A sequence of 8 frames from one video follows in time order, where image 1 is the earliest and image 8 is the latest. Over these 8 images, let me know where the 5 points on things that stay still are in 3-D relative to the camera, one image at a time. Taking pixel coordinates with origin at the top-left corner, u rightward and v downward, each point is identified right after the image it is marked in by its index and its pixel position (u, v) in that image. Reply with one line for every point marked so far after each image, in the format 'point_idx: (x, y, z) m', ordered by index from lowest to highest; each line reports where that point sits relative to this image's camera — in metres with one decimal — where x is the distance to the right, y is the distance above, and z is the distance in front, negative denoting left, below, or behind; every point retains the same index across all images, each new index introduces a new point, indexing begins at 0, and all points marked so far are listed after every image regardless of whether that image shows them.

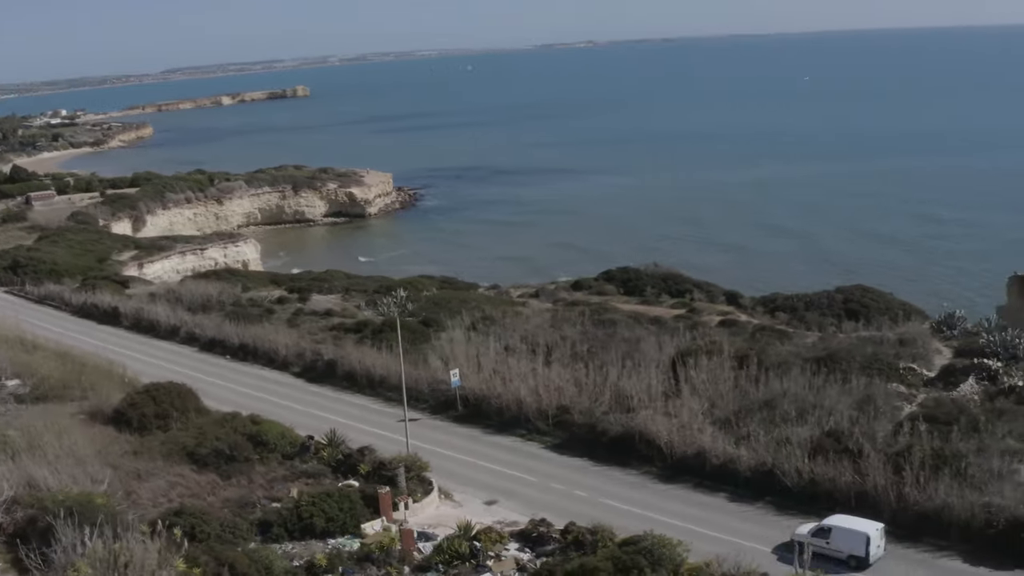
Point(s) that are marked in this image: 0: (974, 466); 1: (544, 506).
0: (+6.8, -2.7, +18.1) m
1: (+0.5, -3.6, +19.9) m
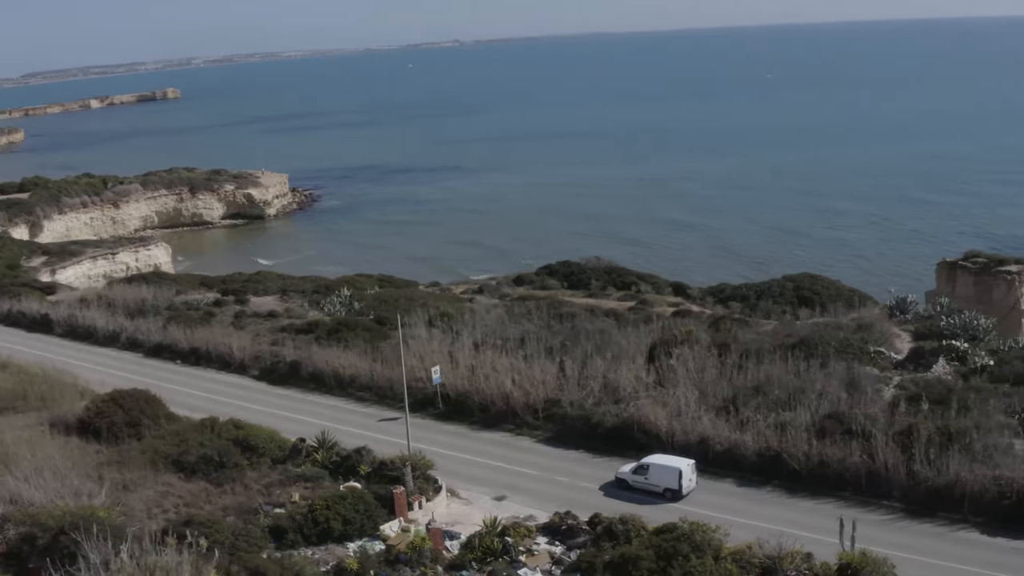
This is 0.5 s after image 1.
0: (+7.1, -2.4, +18.7) m
1: (+0.7, -3.5, +19.8) m
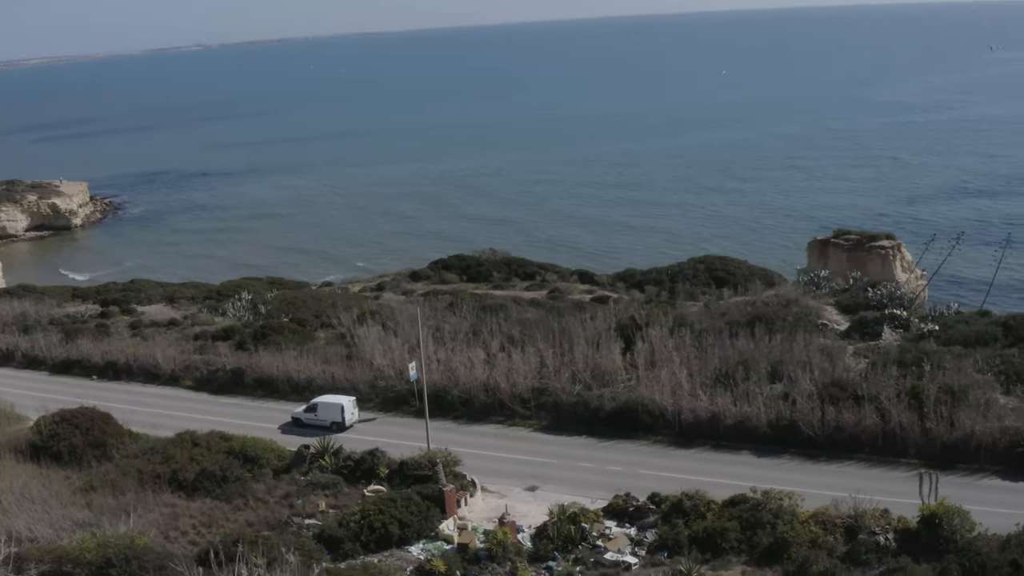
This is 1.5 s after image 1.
0: (+7.7, -1.8, +20.1) m
1: (+1.2, -3.2, +19.8) m
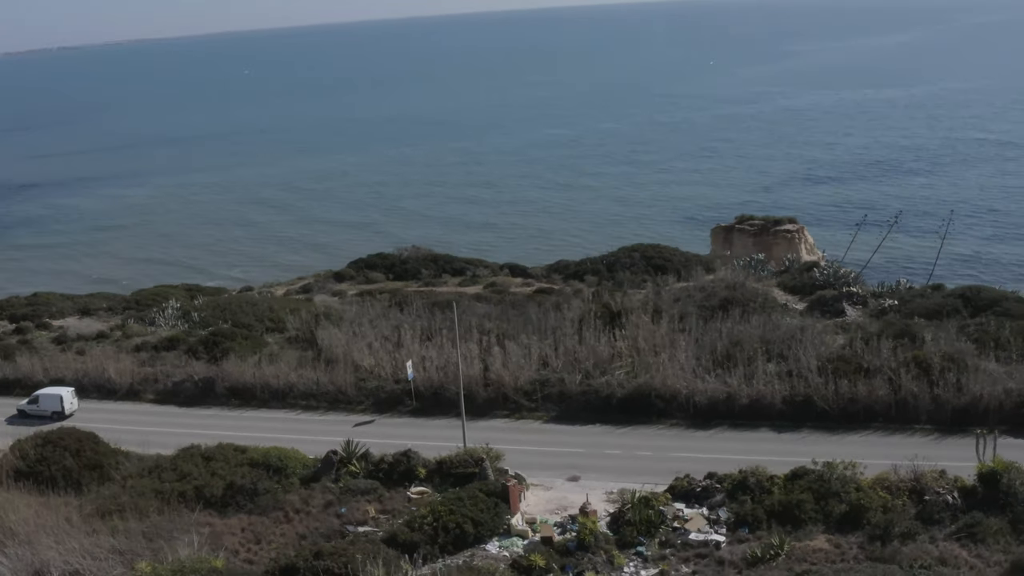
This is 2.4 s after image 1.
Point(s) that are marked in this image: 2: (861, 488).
0: (+8.1, -1.3, +21.3) m
1: (+1.9, -3.0, +19.8) m
2: (+5.1, -2.9, +17.6) m
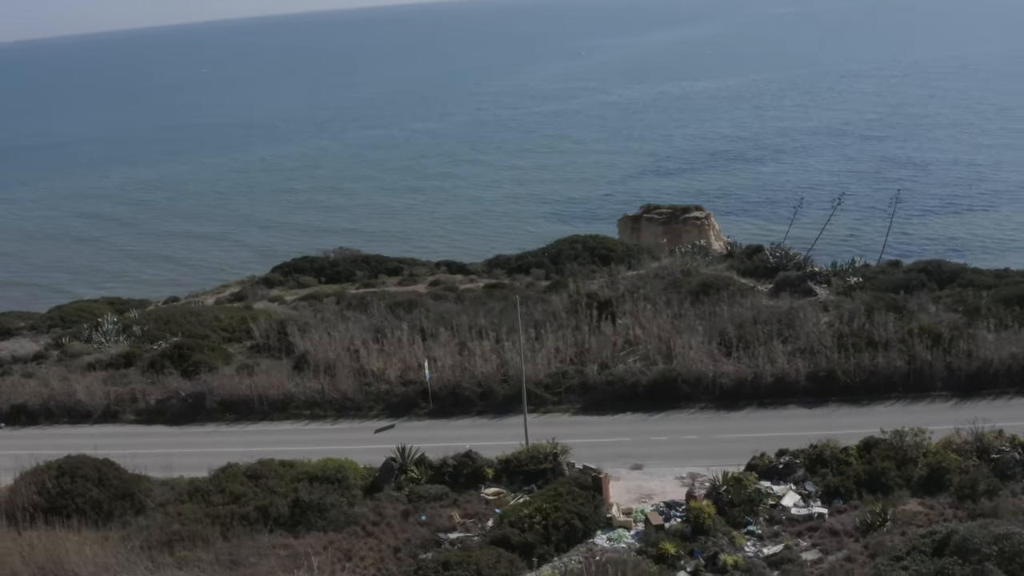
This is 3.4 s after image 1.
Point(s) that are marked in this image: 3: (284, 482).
0: (+8.5, -0.8, +22.5) m
1: (+2.8, -2.8, +19.9) m
2: (+6.4, -2.5, +18.3) m
3: (-3.5, -3.0, +18.4) m
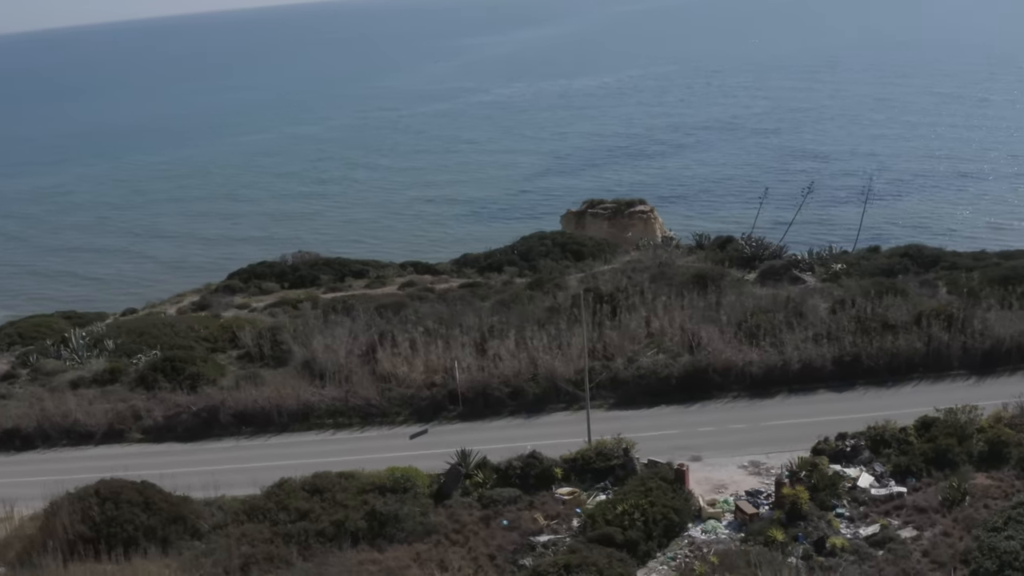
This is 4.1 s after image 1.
0: (+8.9, -0.4, +23.3) m
1: (+3.7, -2.6, +19.9) m
2: (+7.4, -2.2, +18.9) m
3: (-2.3, -3.0, +17.6) m
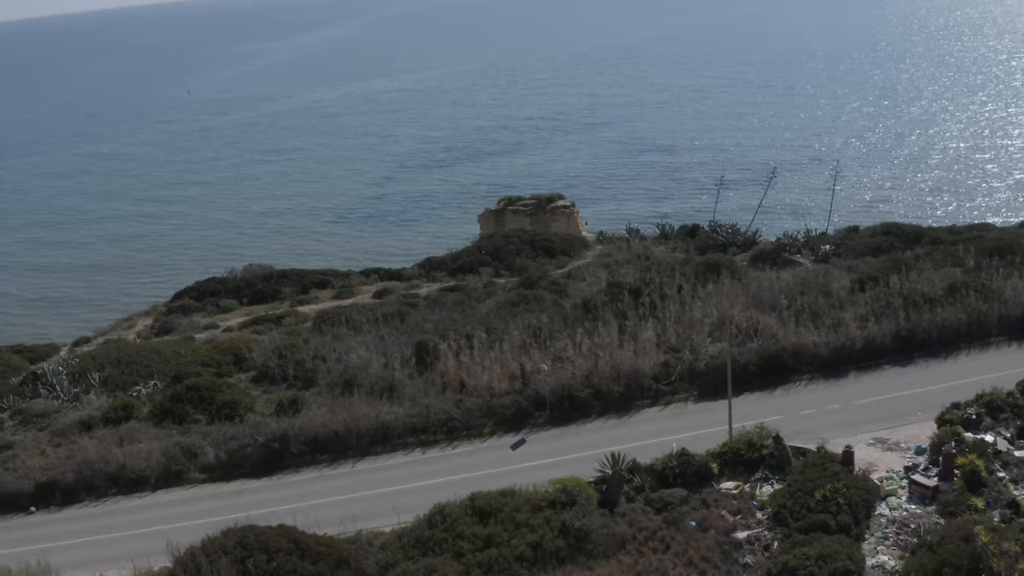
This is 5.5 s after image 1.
0: (+9.7, +0.2, +24.4) m
1: (+5.5, -2.3, +19.9) m
2: (+9.4, -1.6, +19.7) m
3: (+0.2, -3.0, +16.3) m
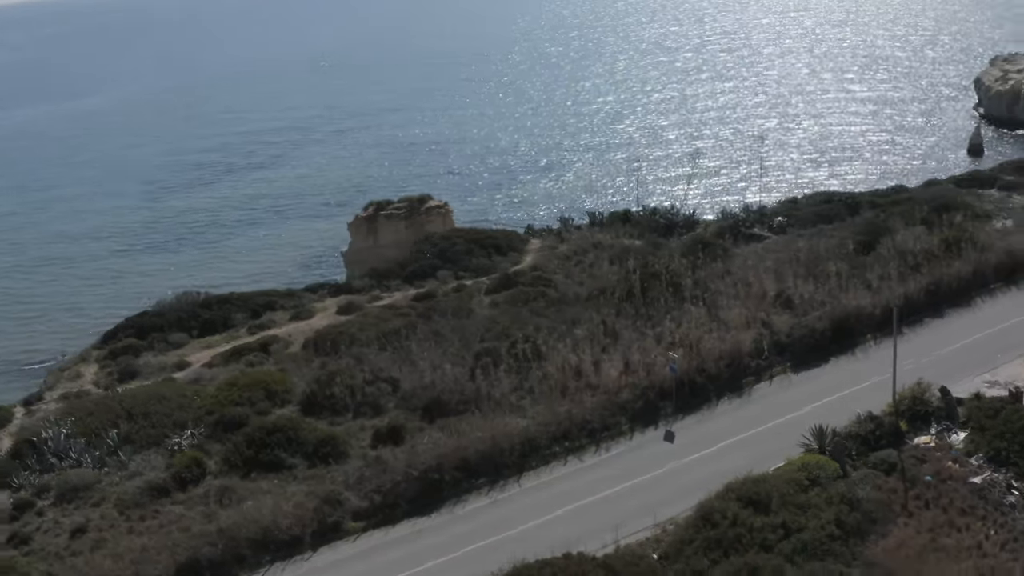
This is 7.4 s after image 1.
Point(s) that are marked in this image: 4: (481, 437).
0: (+9.8, +1.2, +26.3) m
1: (+7.5, -1.5, +20.7) m
2: (+11.1, -0.4, +21.8) m
3: (+3.7, -2.7, +15.6) m
4: (-0.5, -2.2, +18.3) m
